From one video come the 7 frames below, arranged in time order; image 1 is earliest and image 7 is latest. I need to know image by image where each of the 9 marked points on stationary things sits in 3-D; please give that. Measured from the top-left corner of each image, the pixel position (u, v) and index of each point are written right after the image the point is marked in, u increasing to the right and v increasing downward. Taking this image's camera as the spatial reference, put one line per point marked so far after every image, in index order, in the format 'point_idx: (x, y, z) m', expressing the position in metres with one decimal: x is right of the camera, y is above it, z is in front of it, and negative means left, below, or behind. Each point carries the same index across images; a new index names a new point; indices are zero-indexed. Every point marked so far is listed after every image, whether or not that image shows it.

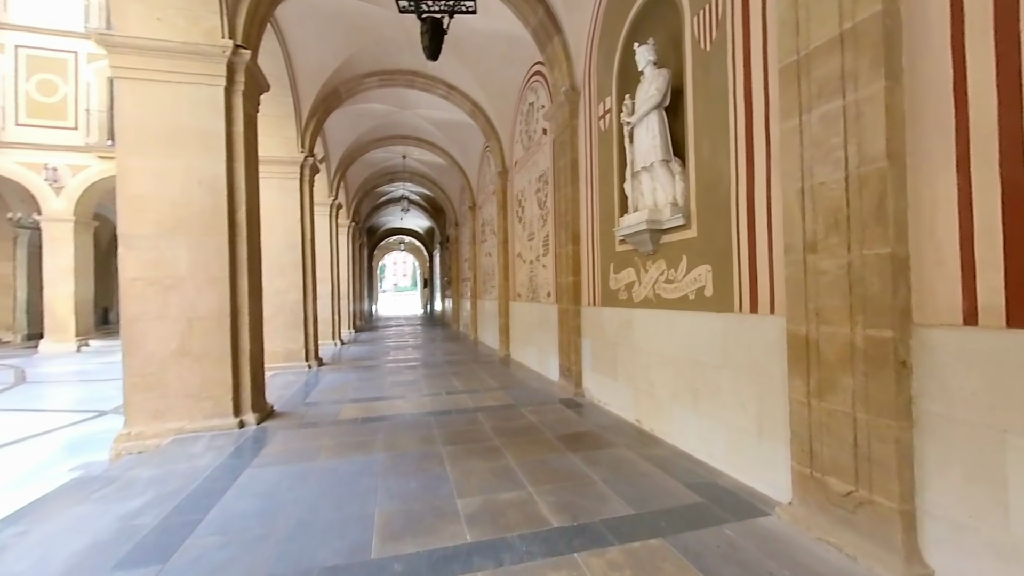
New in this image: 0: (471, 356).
0: (-0.7, -1.1, +7.3) m
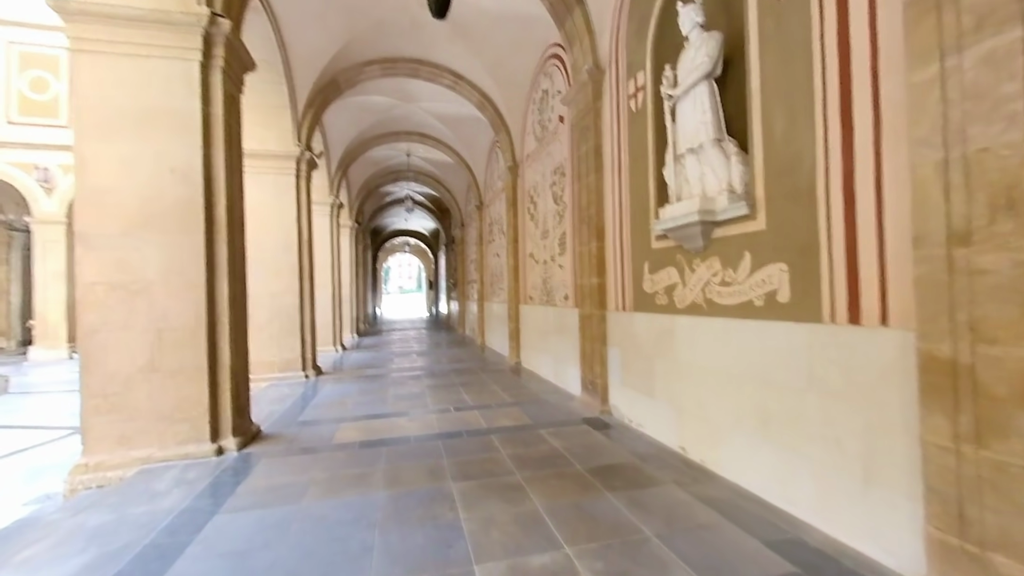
0: (-0.5, -1.1, +6.8) m
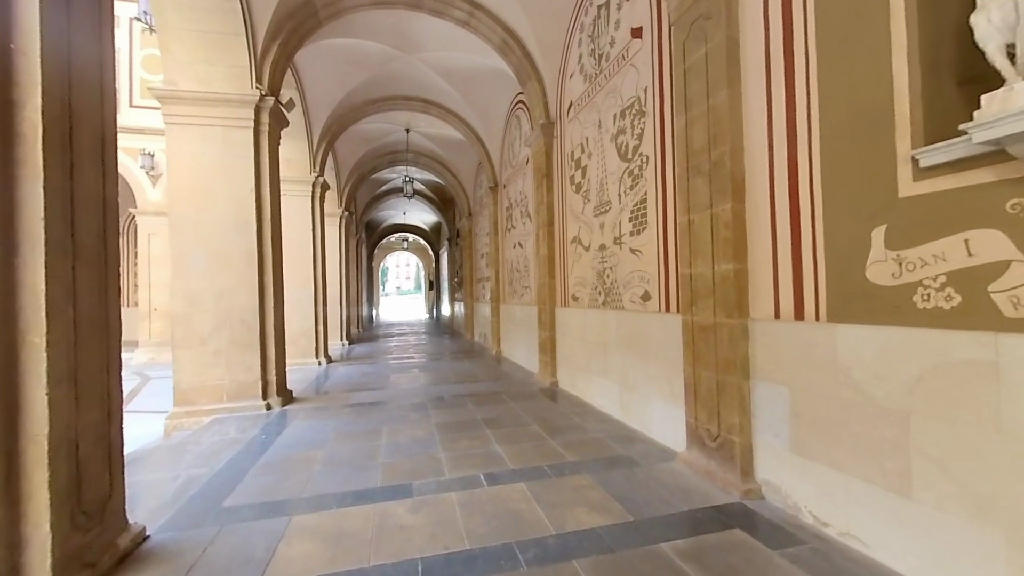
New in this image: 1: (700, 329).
0: (-0.1, -1.1, +5.3) m
1: (+1.0, -0.2, +2.5) m
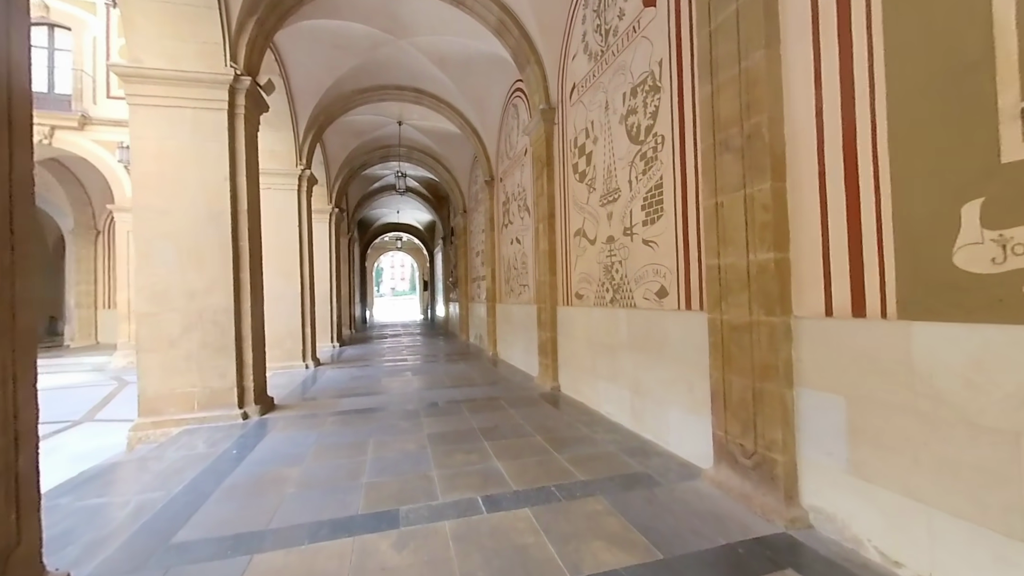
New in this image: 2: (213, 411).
0: (-0.2, -1.1, +4.9) m
1: (+1.1, -0.2, +2.1) m
2: (-2.5, -1.0, +3.7) m
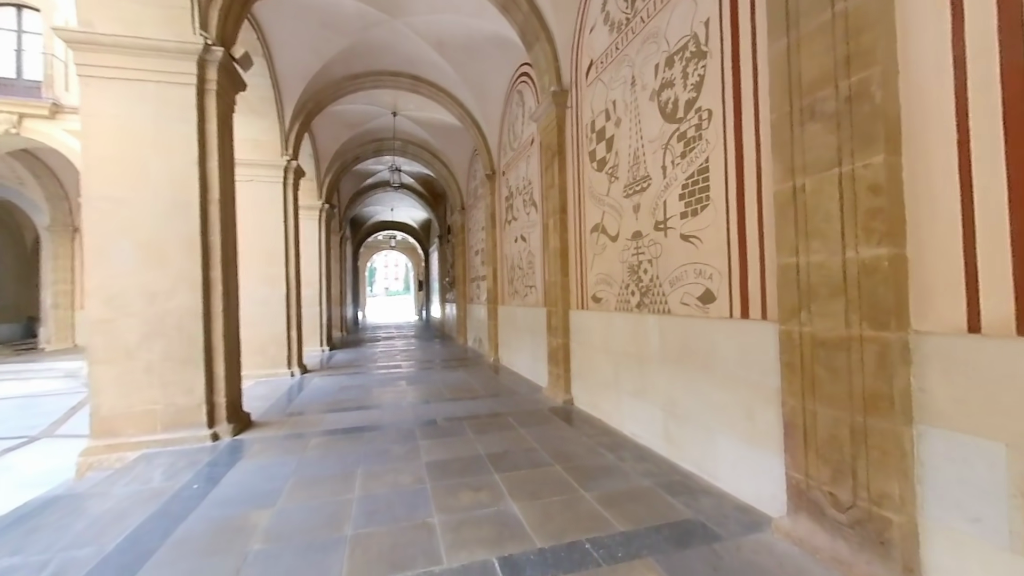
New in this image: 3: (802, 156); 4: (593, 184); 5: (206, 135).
0: (-0.1, -1.1, +4.5) m
1: (+1.2, -0.2, +1.7) m
2: (-2.4, -1.1, +3.2) m
3: (+1.1, +0.5, +1.7) m
4: (+0.7, +0.8, +3.7) m
5: (-2.4, +1.2, +3.4) m
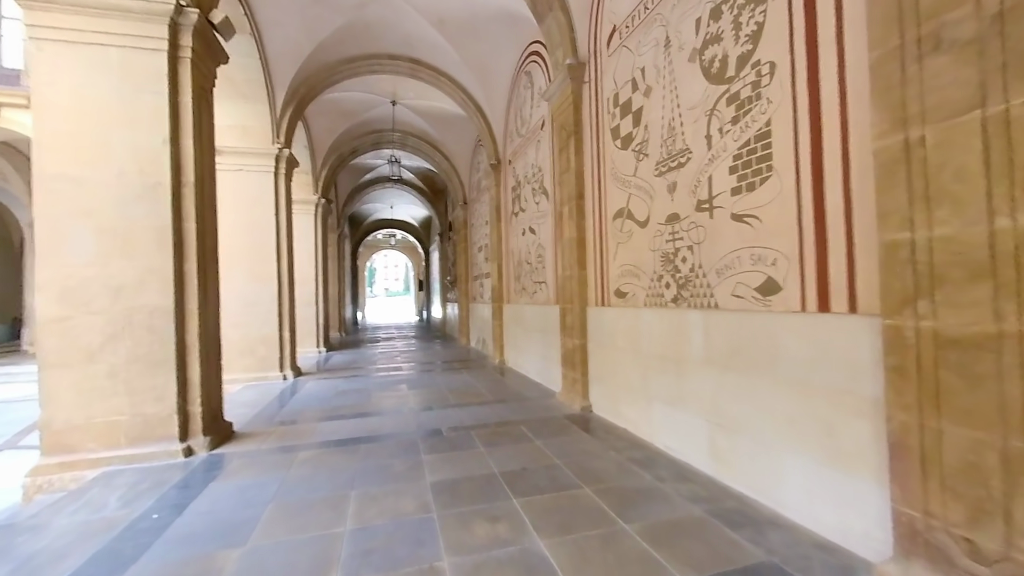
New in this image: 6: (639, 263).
0: (0.0, -1.1, +4.1) m
1: (+1.3, -0.2, +1.3) m
2: (-2.3, -1.0, +2.8) m
3: (+1.2, +0.6, +1.4) m
4: (+0.8, +0.9, +3.3) m
5: (-2.3, +1.2, +3.0) m
6: (+0.9, +0.2, +3.0) m
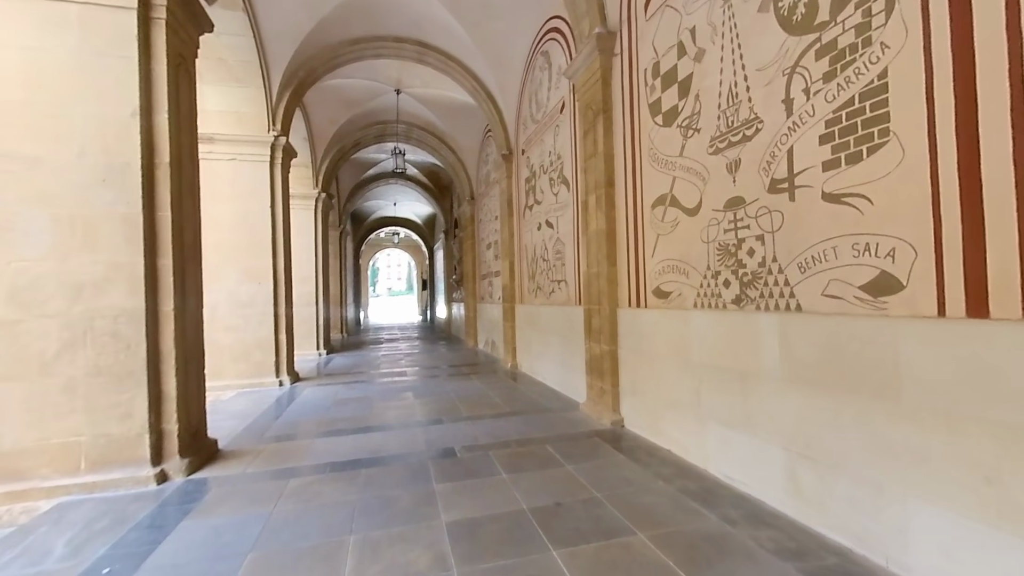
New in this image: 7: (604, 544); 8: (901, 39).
0: (+0.2, -1.0, +3.6) m
1: (+1.4, -0.2, +0.8) m
2: (-2.2, -1.0, +2.4) m
3: (+1.4, +0.6, +0.9) m
4: (+0.9, +0.9, +2.8) m
5: (-2.1, +1.2, +2.6) m
6: (+1.0, +0.2, +2.6) m
7: (+0.4, -1.0, +1.7) m
8: (+1.3, +0.8, +1.5) m
